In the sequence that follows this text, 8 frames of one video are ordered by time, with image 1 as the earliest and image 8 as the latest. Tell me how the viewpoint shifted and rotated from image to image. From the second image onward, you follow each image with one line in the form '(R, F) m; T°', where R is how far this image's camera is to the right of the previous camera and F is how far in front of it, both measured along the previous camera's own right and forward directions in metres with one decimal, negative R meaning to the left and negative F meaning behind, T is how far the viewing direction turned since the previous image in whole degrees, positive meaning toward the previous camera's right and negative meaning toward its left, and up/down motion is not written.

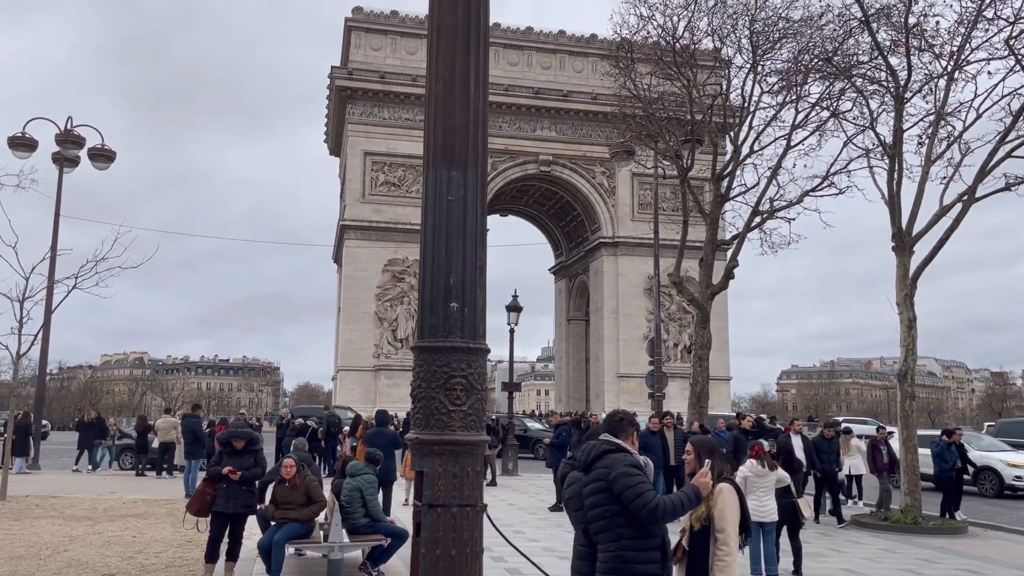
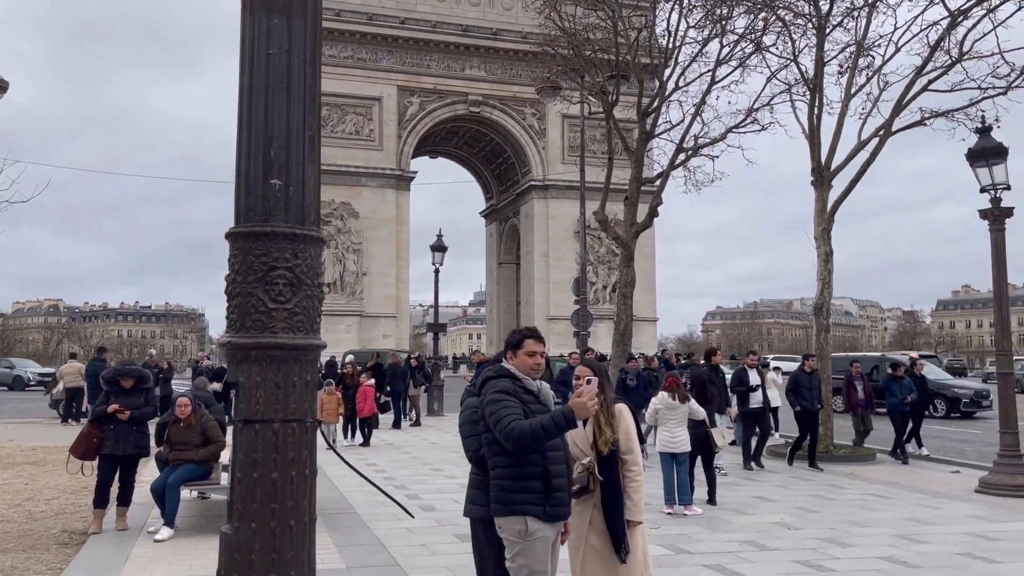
(+0.2, +0.4) m; +5°
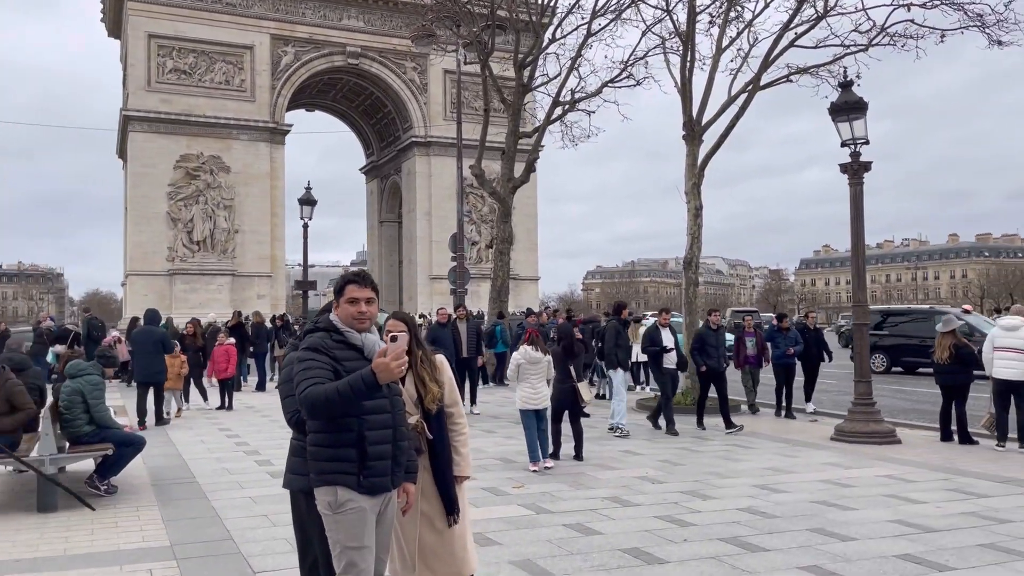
(+0.3, +0.6) m; +8°
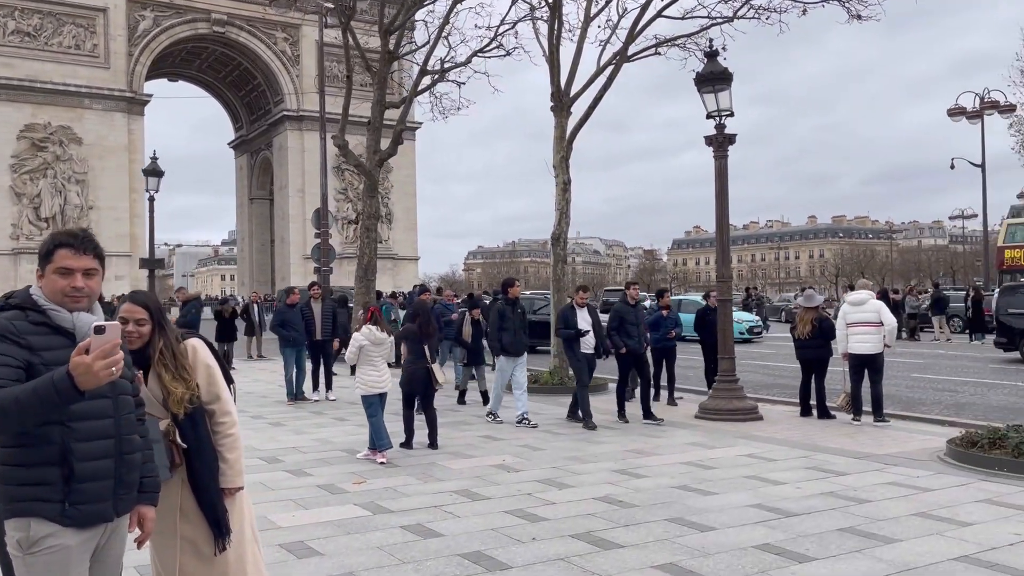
(+0.4, +0.8) m; +8°
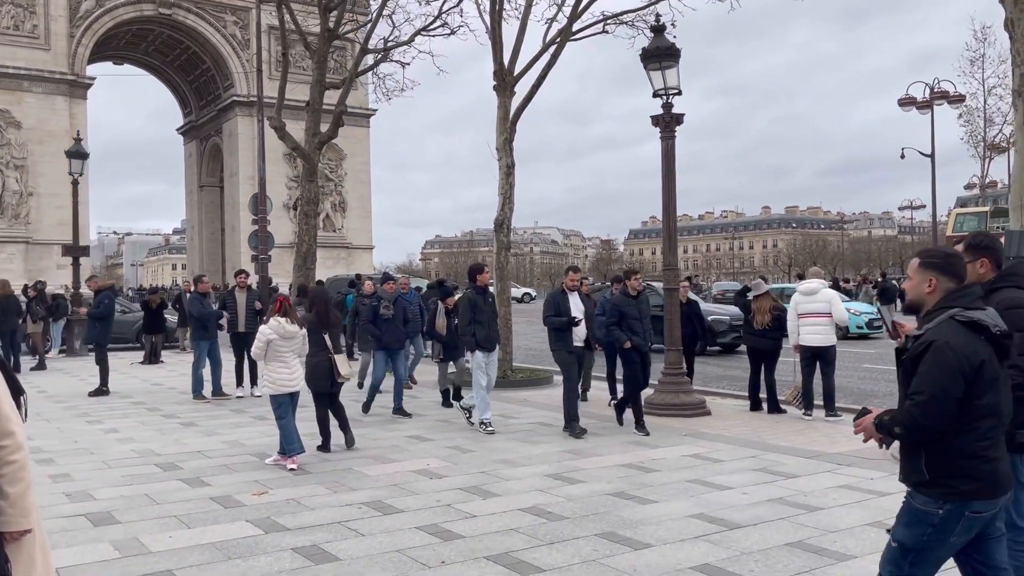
(+0.3, +0.8) m; +3°
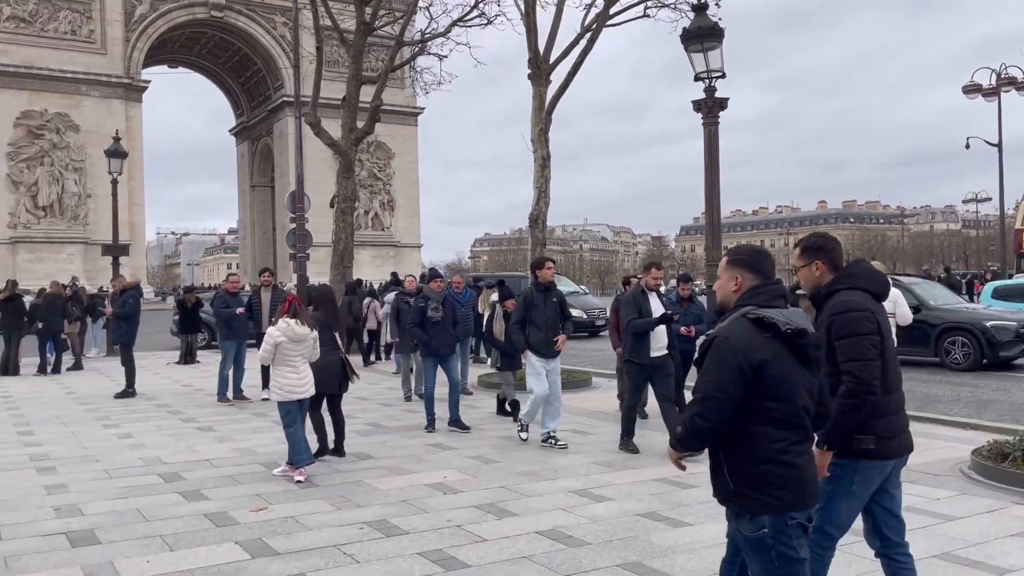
(+0.2, +0.7) m; -3°
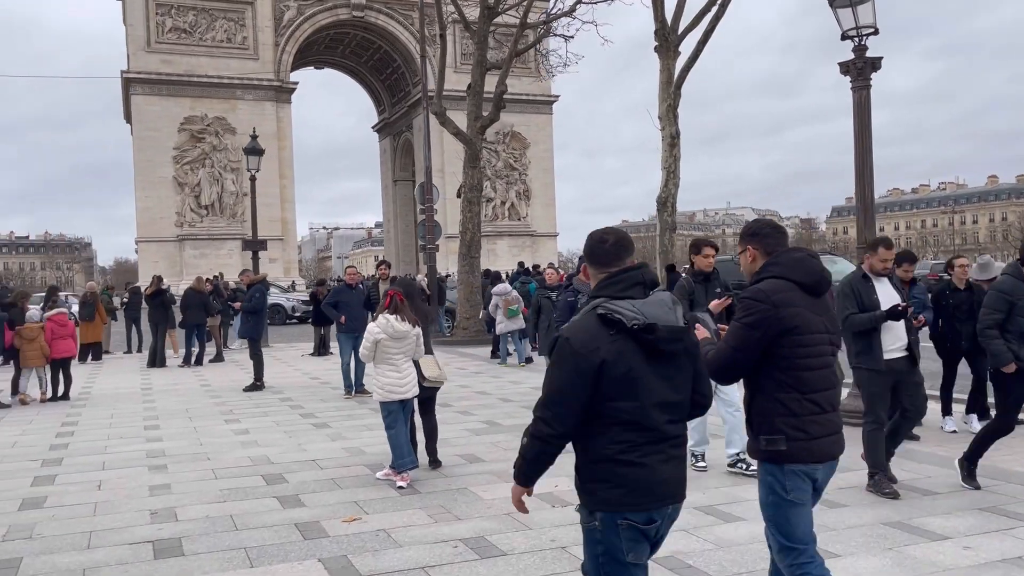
(+0.2, +0.7) m; -10°
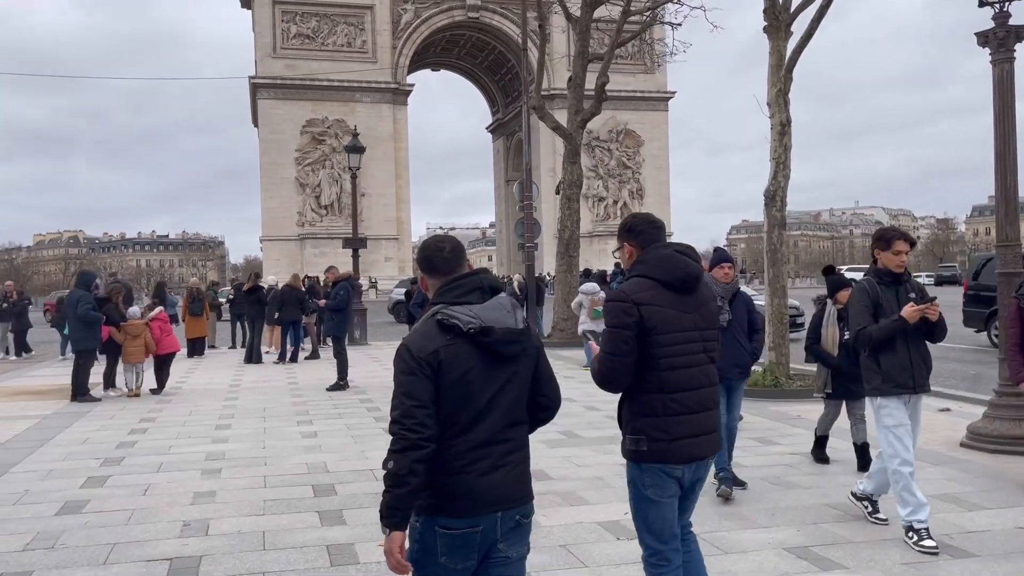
(+0.4, +0.8) m; -8°
